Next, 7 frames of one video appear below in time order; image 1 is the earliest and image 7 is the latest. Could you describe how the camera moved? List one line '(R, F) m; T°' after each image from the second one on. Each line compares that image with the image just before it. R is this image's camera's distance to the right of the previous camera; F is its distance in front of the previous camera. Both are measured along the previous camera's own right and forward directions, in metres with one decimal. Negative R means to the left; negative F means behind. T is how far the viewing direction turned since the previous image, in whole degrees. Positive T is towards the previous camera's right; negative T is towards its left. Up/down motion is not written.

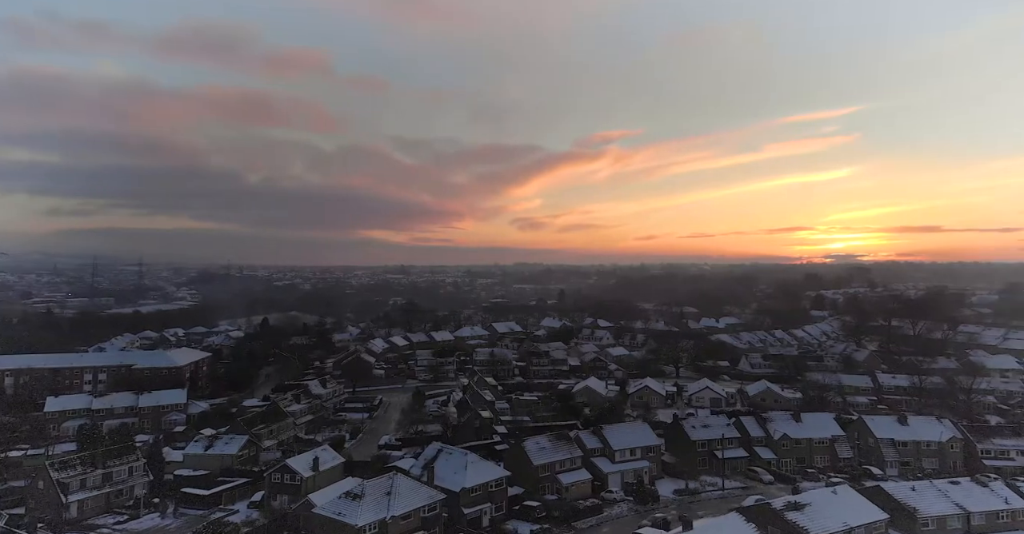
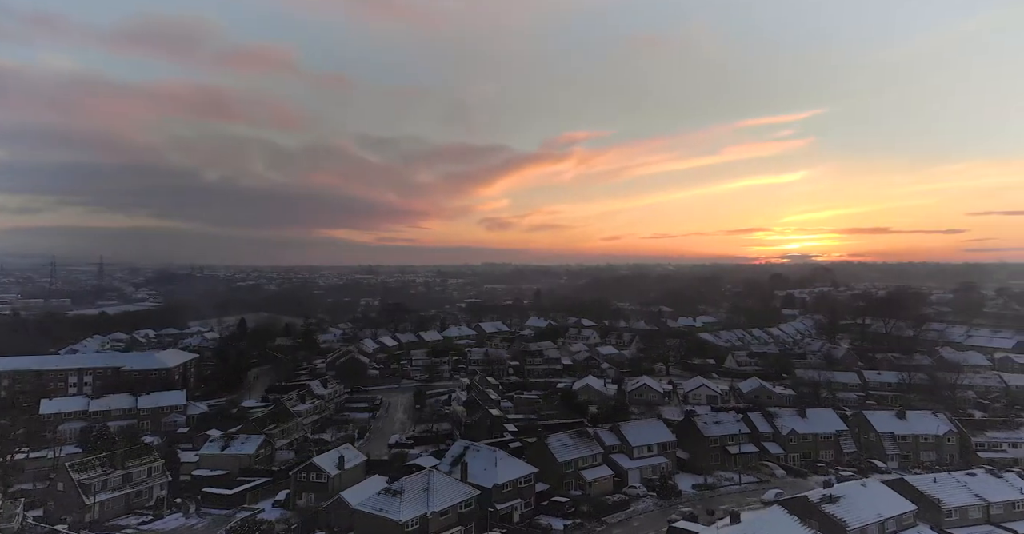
(-0.8, 0.0) m; +1°
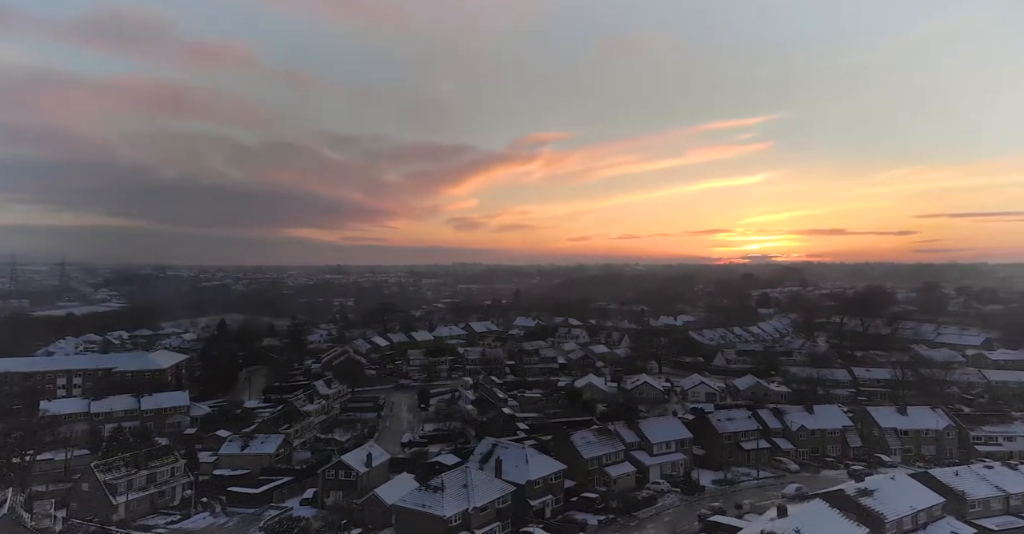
(-0.8, 0.0) m; +1°
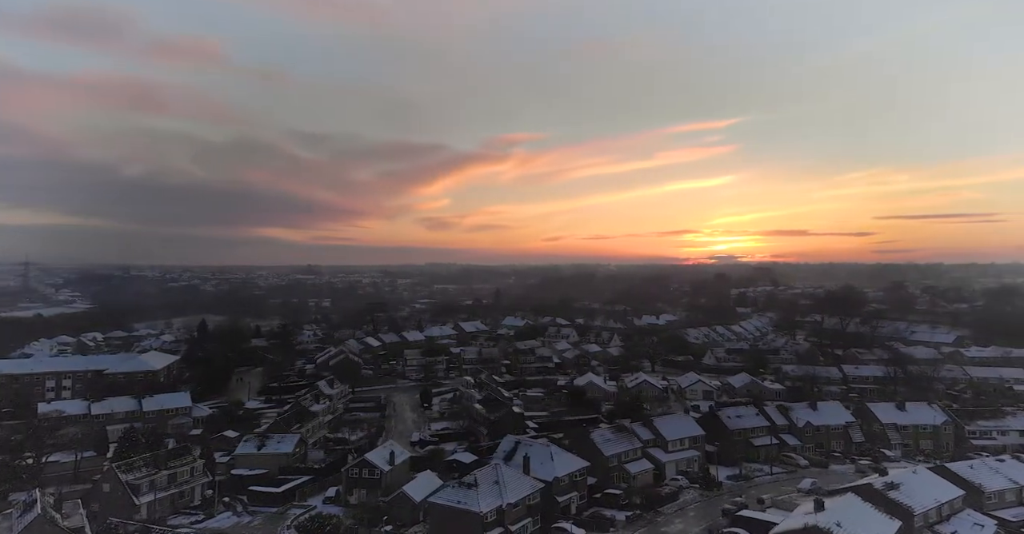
(-0.7, -0.1) m; +1°
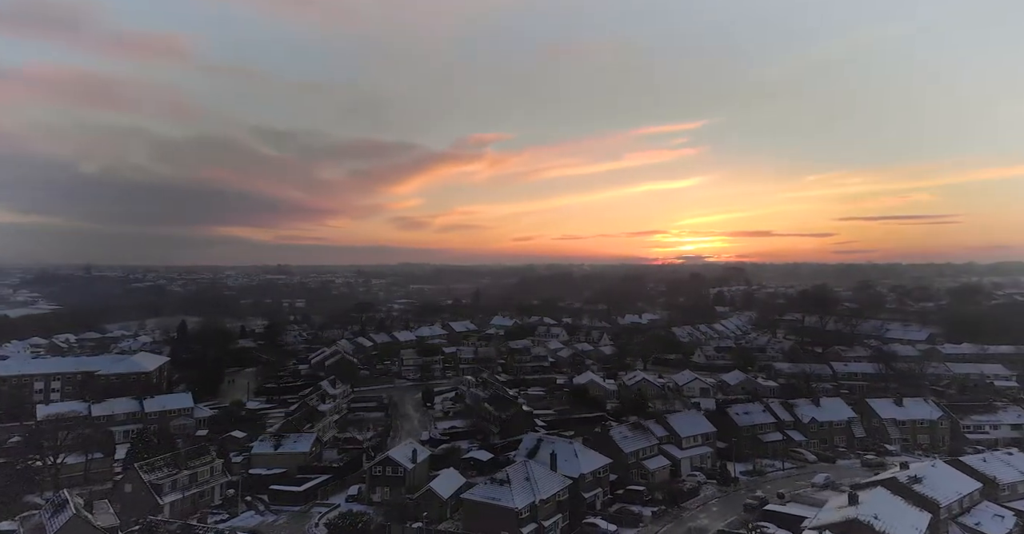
(-0.7, -0.1) m; +1°
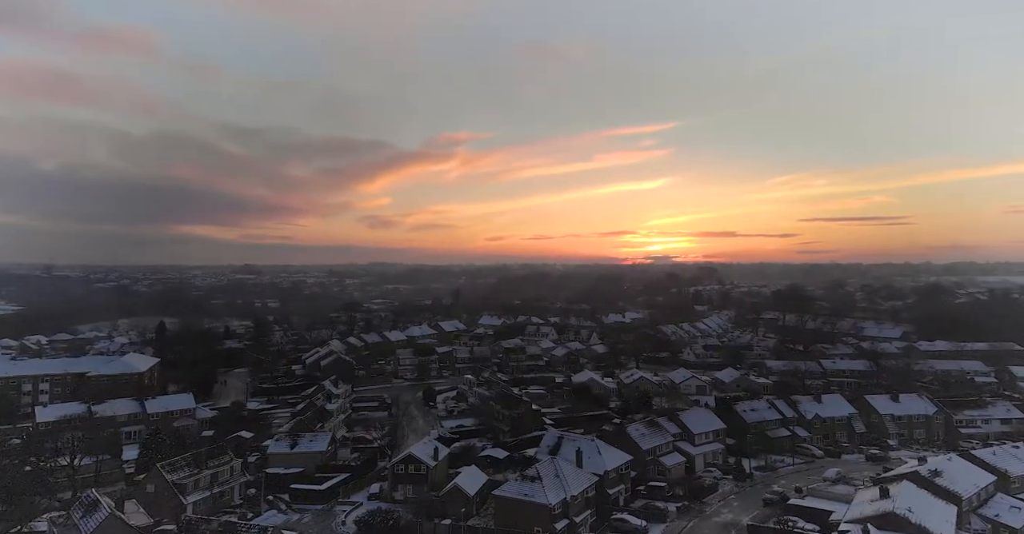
(-0.7, -0.1) m; +1°
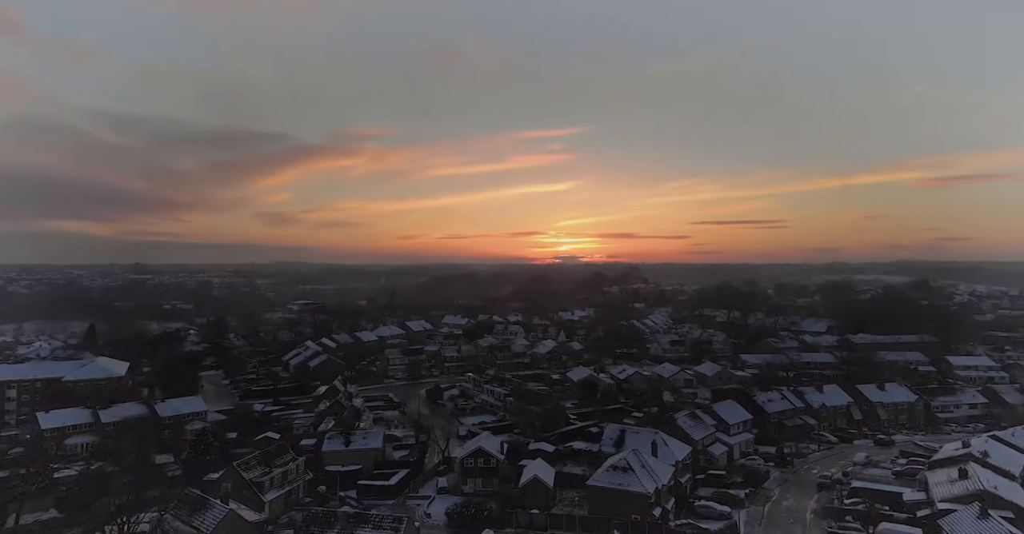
(-2.1, -0.5) m; +3°
